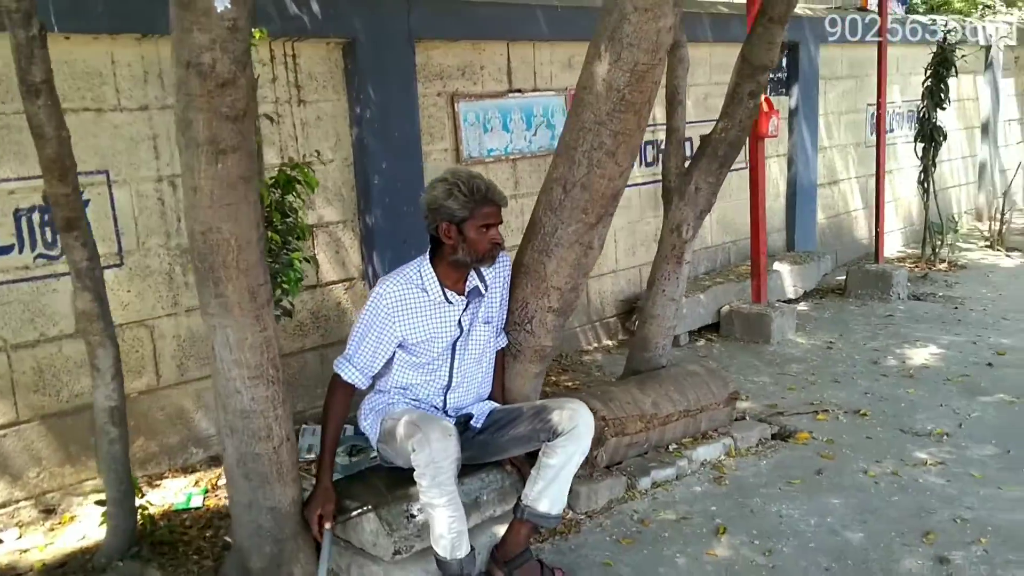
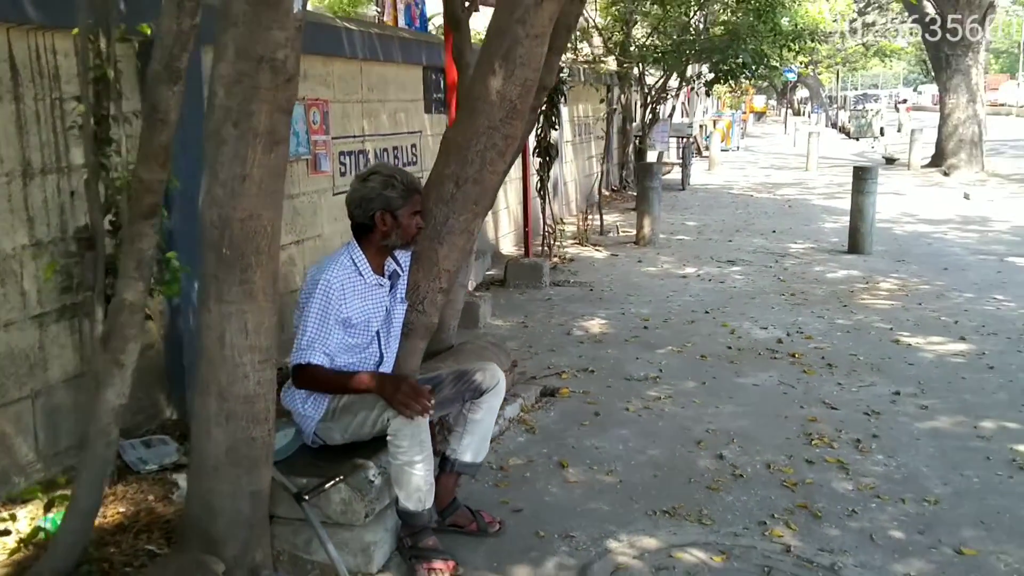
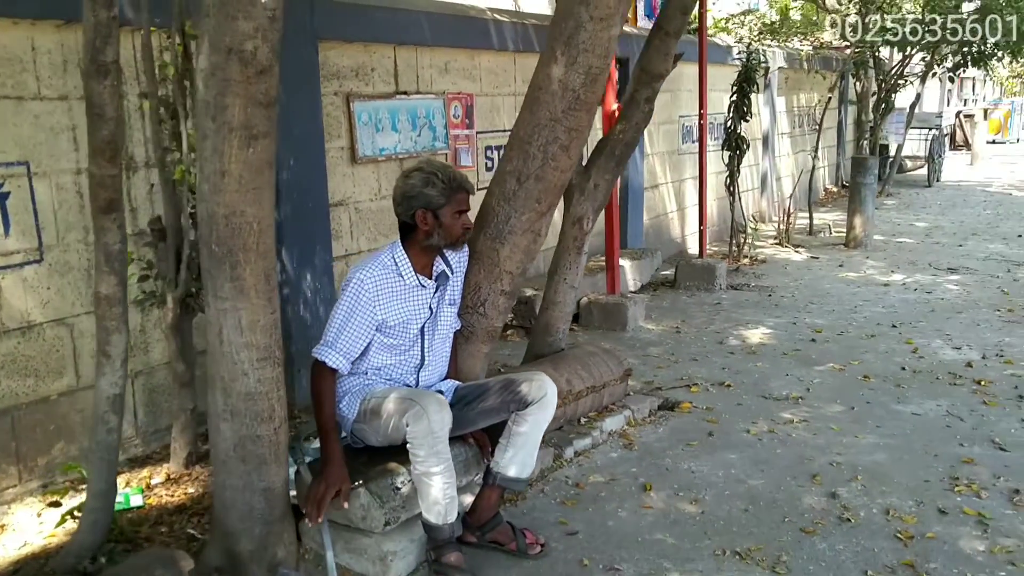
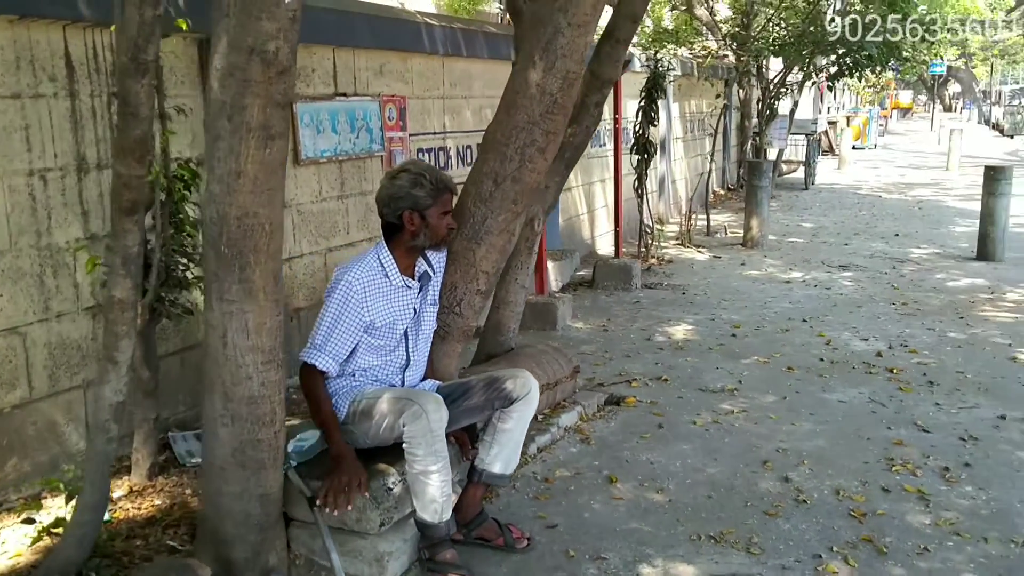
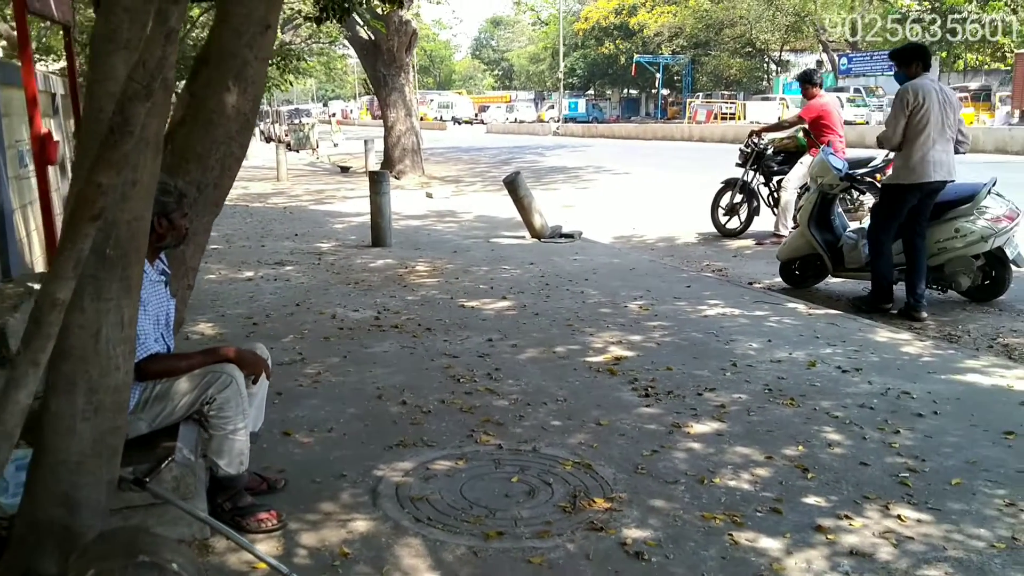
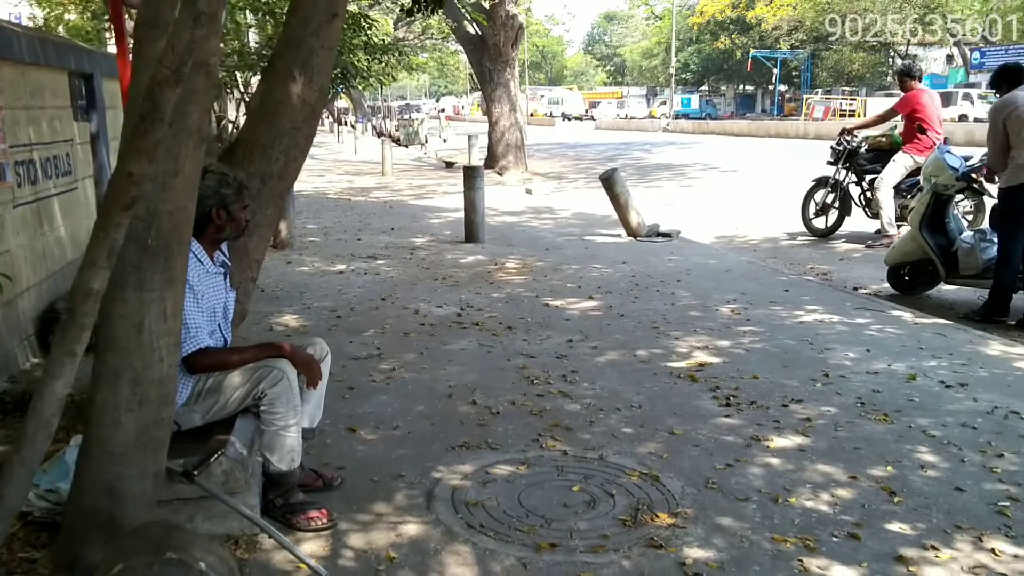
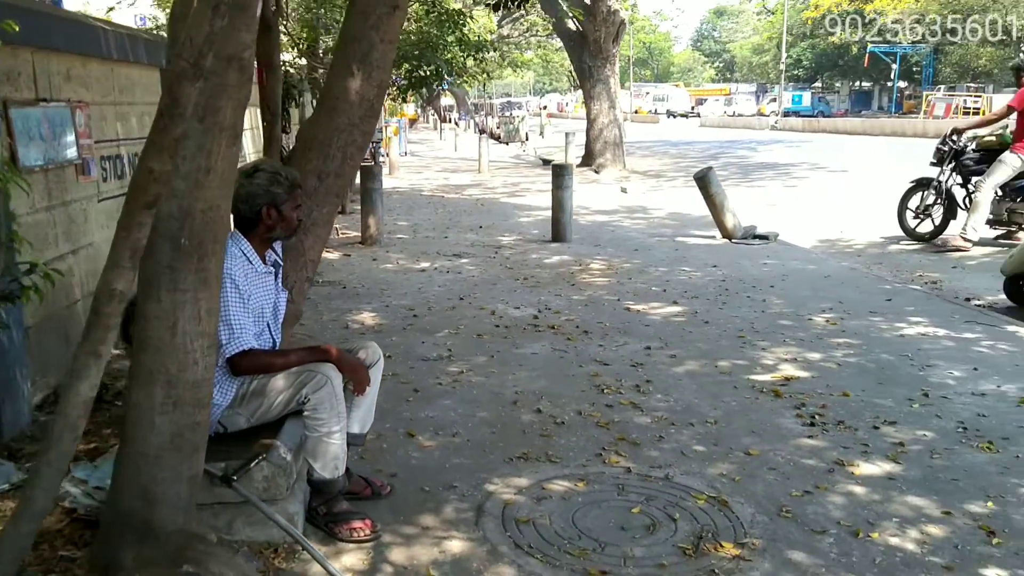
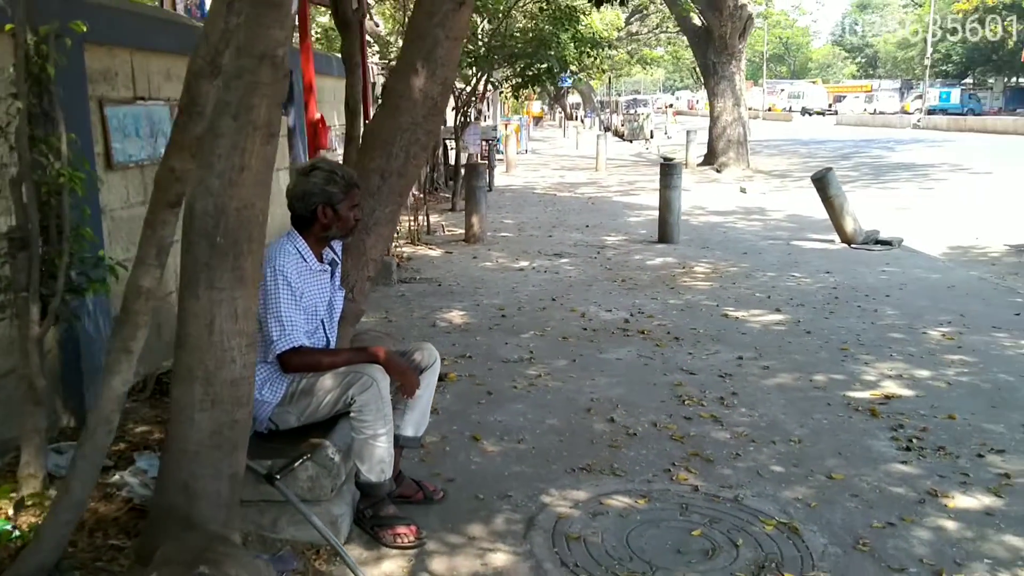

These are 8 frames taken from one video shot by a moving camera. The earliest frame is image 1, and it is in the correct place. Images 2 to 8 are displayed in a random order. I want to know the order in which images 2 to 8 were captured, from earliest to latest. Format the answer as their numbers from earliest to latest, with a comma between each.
3, 4, 2, 8, 7, 6, 5
